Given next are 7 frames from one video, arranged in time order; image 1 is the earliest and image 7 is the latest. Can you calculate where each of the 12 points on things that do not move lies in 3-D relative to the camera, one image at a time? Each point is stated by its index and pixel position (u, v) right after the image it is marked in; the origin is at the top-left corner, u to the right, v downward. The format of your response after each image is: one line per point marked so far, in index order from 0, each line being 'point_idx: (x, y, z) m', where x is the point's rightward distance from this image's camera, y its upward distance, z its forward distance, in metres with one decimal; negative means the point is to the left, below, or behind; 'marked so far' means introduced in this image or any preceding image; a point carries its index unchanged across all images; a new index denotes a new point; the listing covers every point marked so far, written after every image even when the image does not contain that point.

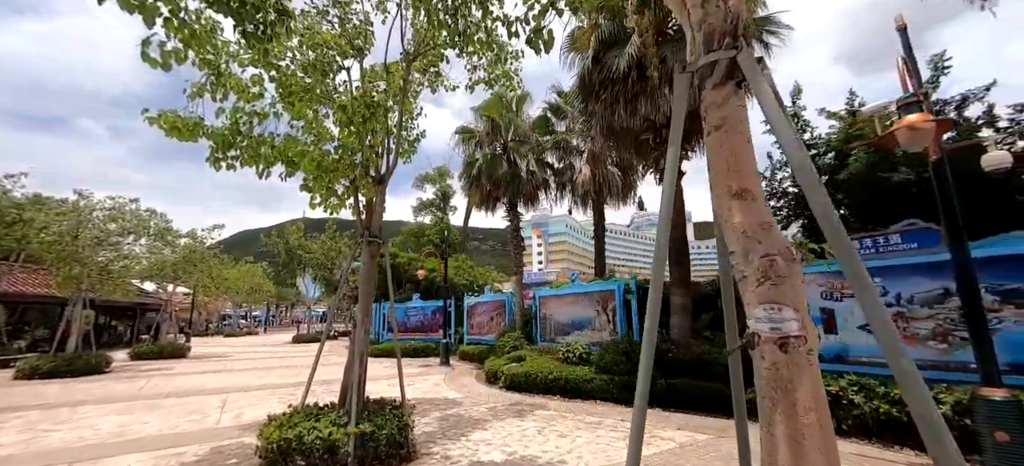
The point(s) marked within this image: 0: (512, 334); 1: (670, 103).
0: (+0.1, -3.2, +13.5) m
1: (+3.2, +2.6, +8.4) m
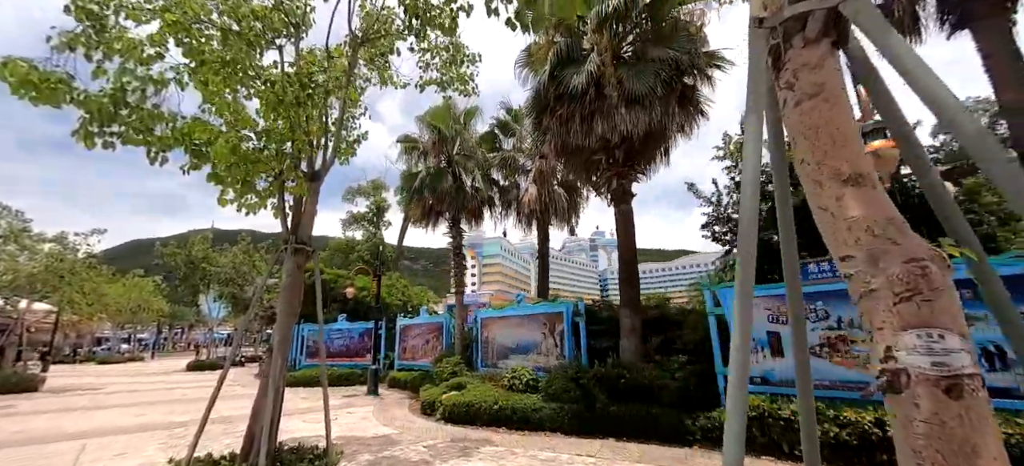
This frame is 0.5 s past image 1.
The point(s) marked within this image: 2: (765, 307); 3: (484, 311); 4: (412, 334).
0: (-1.8, -3.7, +12.5) m
1: (+2.3, +2.2, +8.4) m
2: (+4.1, -1.2, +7.0) m
3: (-0.8, -2.3, +12.4) m
4: (-3.8, -3.9, +16.2) m
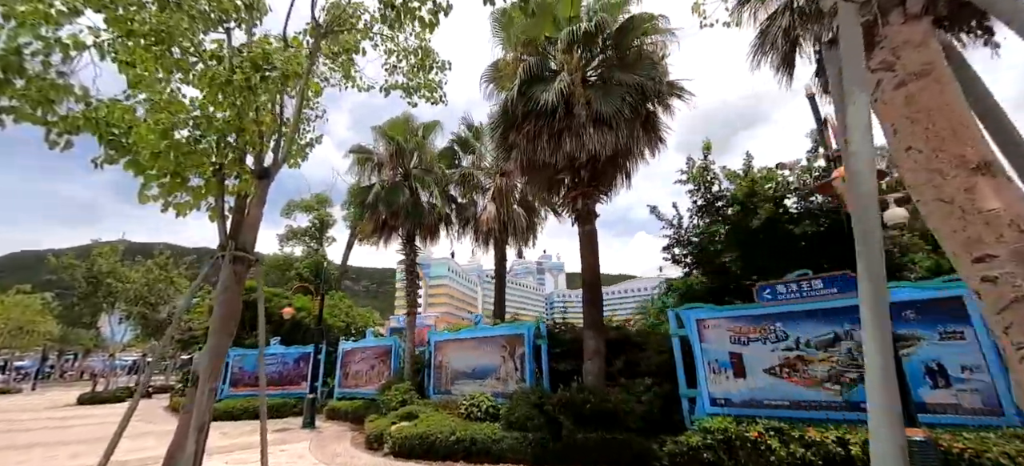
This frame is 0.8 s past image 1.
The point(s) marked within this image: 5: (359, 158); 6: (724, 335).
0: (-3.1, -4.2, +11.6) m
1: (+1.6, +1.8, +8.4) m
2: (+3.5, -1.6, +7.1) m
3: (-2.1, -2.7, +11.7) m
4: (-5.5, -4.4, +15.0) m
5: (-4.9, +2.4, +13.6) m
6: (+3.5, -1.7, +7.1) m
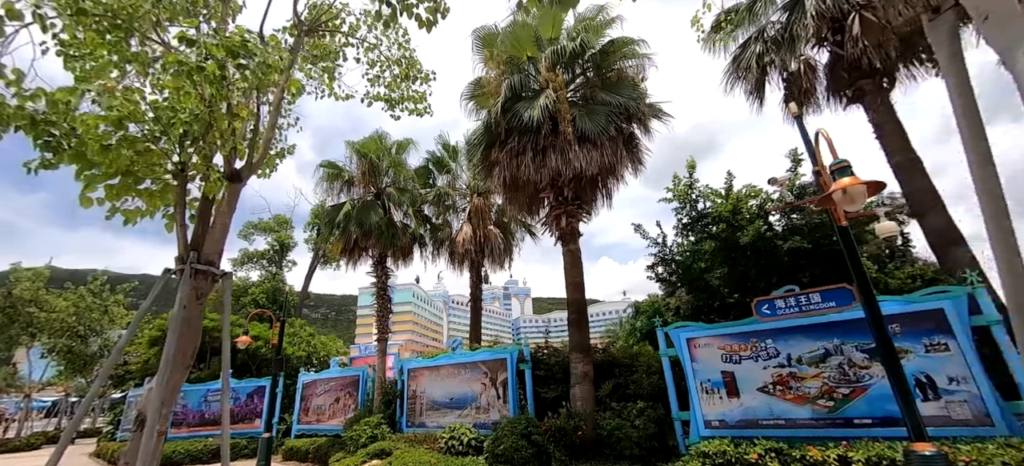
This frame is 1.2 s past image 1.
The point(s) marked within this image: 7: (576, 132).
0: (-3.6, -4.7, +10.7) m
1: (+1.3, +1.4, +8.3) m
2: (+3.3, -1.9, +7.0) m
3: (-2.6, -3.3, +11.0) m
4: (-6.3, -5.2, +13.9) m
5: (-5.6, +1.8, +13.0) m
6: (+3.3, -2.0, +7.0) m
7: (+1.2, +2.0, +8.3) m
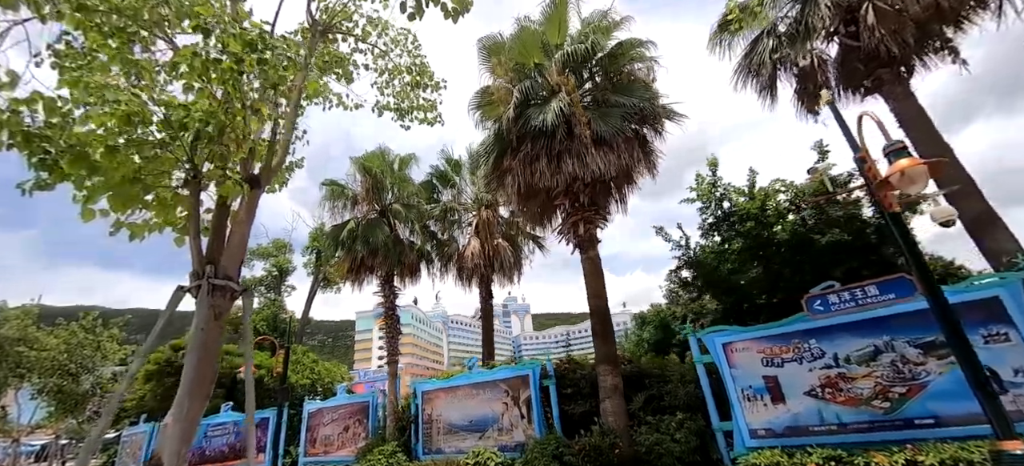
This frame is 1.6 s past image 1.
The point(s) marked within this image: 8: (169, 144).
0: (-3.1, -5.1, +10.2) m
1: (+1.6, +1.3, +8.0) m
2: (+3.8, -1.8, +6.6) m
3: (-2.2, -3.7, +10.5) m
4: (-5.8, -5.8, +13.2) m
5: (-5.4, +1.2, +12.6) m
6: (+3.8, -1.9, +6.6) m
7: (+1.5, +1.9, +8.1) m
8: (-2.5, +0.7, +3.1) m
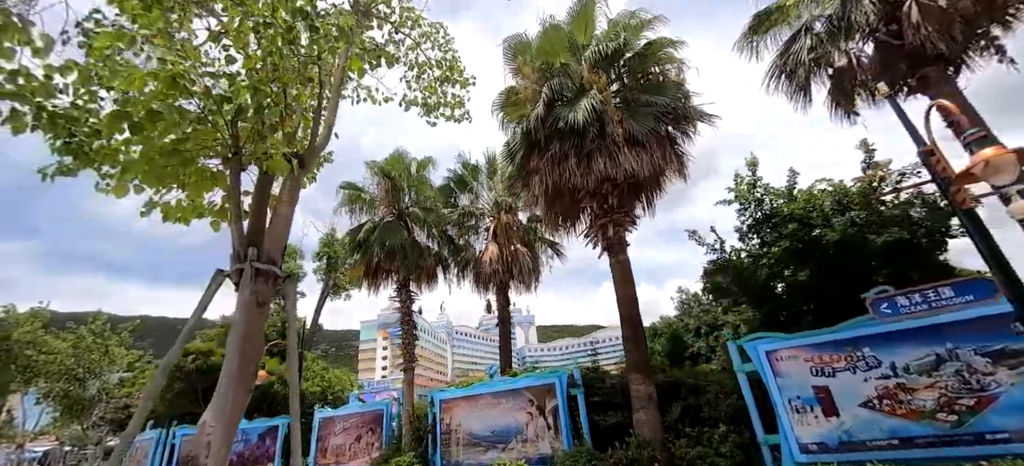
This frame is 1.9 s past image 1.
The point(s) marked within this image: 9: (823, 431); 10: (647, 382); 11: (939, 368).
0: (-2.6, -5.2, +9.8) m
1: (+2.1, +1.3, +7.7) m
2: (+4.3, -1.8, +6.2) m
3: (-1.7, -3.7, +10.1) m
4: (-5.3, -5.9, +12.8) m
5: (-4.8, +1.1, +12.4) m
6: (+4.2, -2.0, +6.2) m
7: (+2.0, +1.8, +7.8) m
8: (-2.0, +0.8, +2.9) m
9: (+4.3, -2.7, +5.9) m
10: (+2.3, -2.5, +7.3) m
11: (+5.5, -1.7, +5.4) m
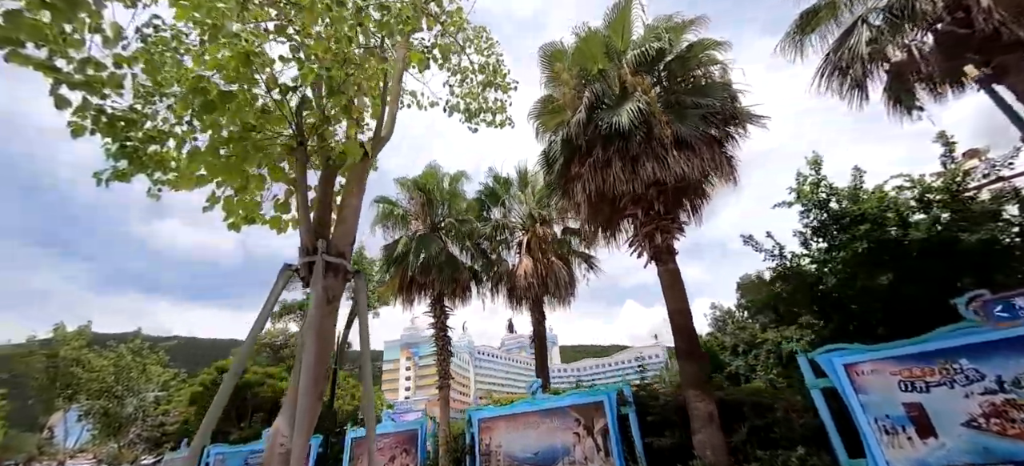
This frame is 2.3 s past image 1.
0: (-1.6, -5.5, +9.3) m
1: (+2.9, +1.2, +7.4) m
2: (+5.0, -1.9, +5.6) m
3: (-0.7, -4.0, +9.7) m
4: (-4.2, -6.4, +12.5) m
5: (-3.8, +0.6, +12.4) m
6: (+5.0, -2.0, +5.6) m
7: (+2.8, +1.7, +7.5) m
8: (-1.5, +0.8, +2.7) m
9: (+5.0, -2.7, +5.2) m
10: (+3.1, -2.6, +6.8) m
11: (+6.2, -1.7, +4.8) m
